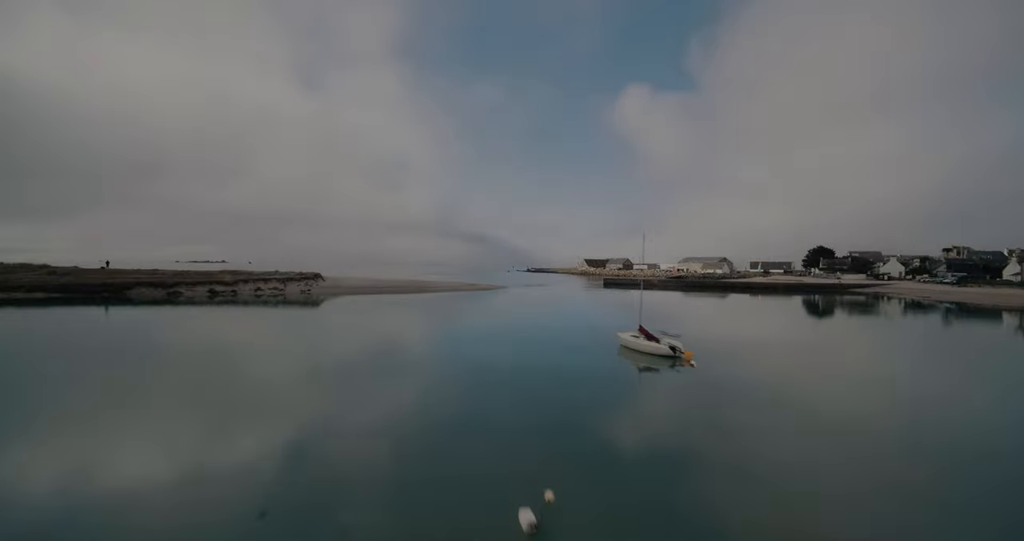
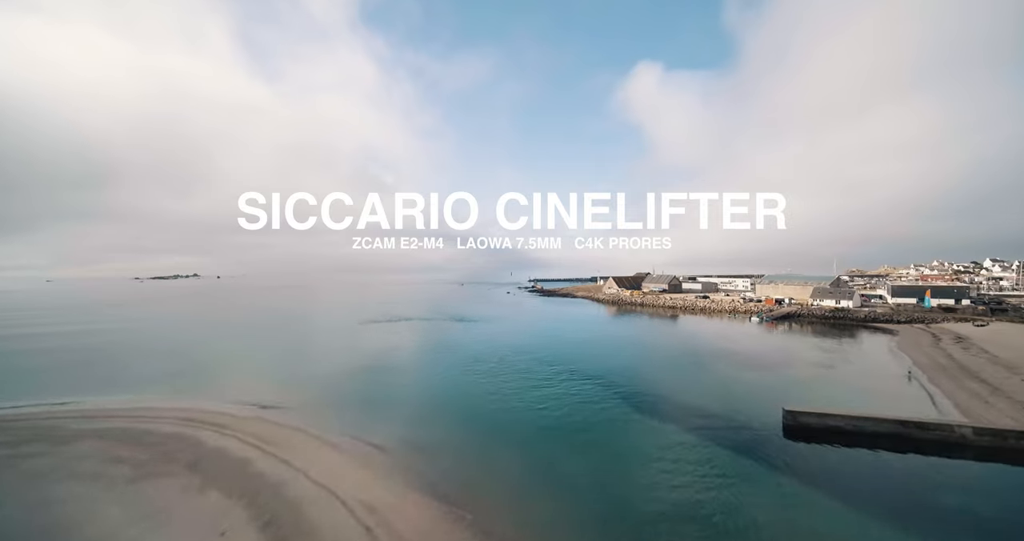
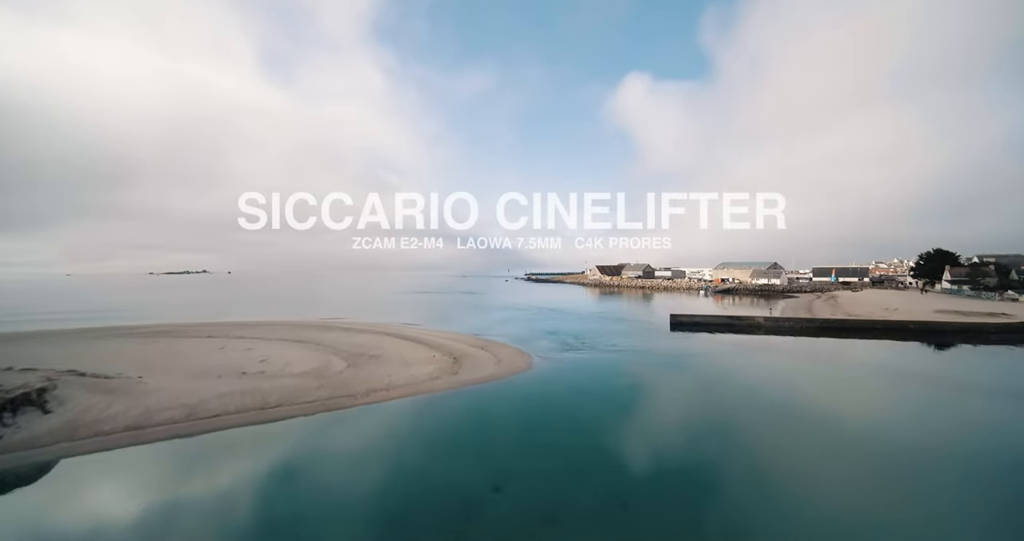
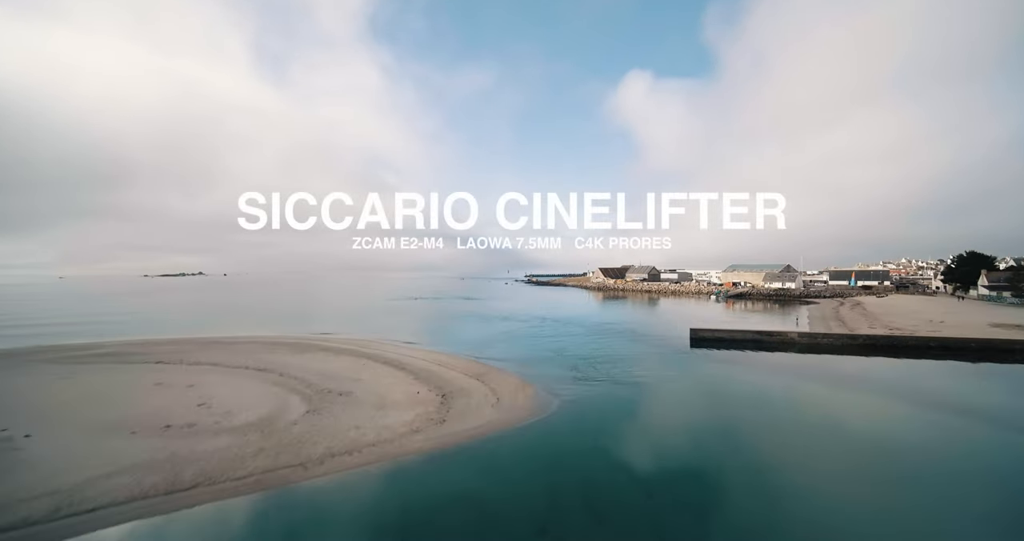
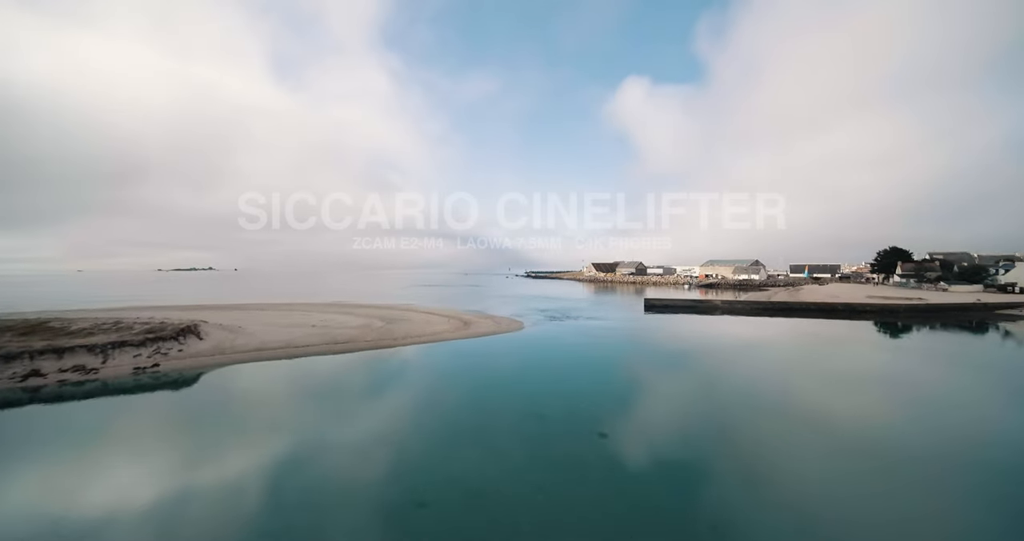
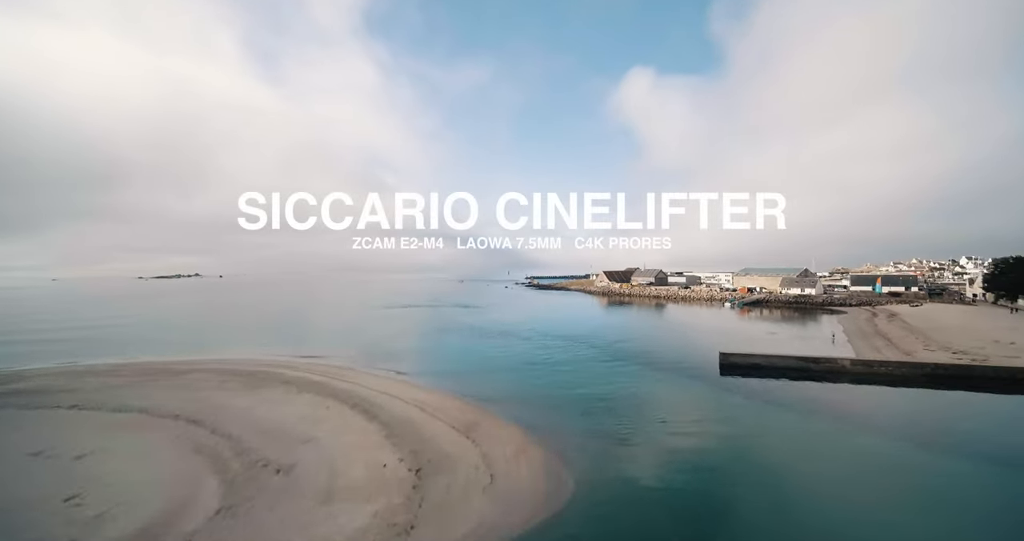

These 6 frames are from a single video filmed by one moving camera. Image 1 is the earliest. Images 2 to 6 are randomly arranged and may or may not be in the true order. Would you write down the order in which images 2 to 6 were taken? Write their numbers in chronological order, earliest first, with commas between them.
5, 3, 4, 6, 2
